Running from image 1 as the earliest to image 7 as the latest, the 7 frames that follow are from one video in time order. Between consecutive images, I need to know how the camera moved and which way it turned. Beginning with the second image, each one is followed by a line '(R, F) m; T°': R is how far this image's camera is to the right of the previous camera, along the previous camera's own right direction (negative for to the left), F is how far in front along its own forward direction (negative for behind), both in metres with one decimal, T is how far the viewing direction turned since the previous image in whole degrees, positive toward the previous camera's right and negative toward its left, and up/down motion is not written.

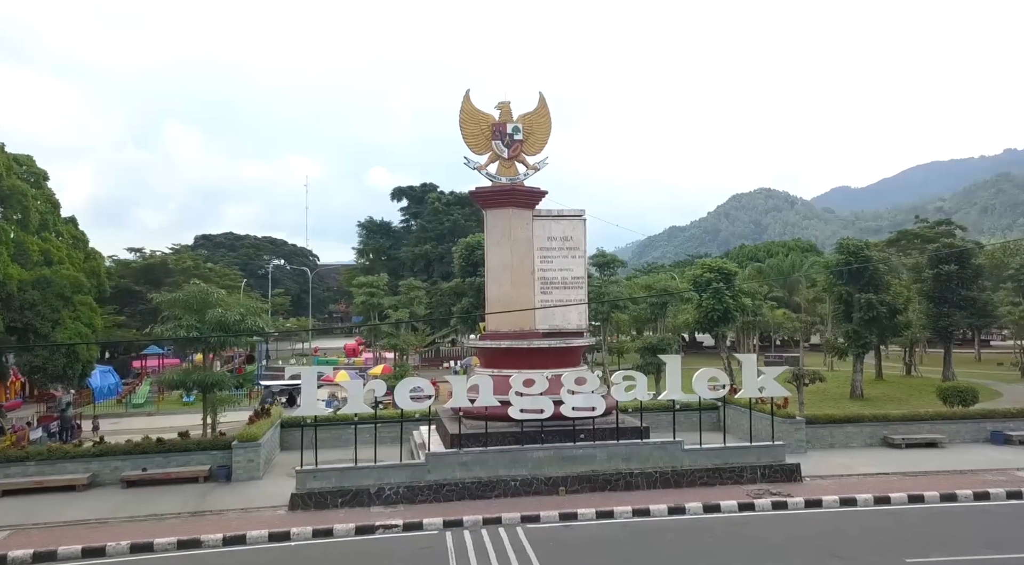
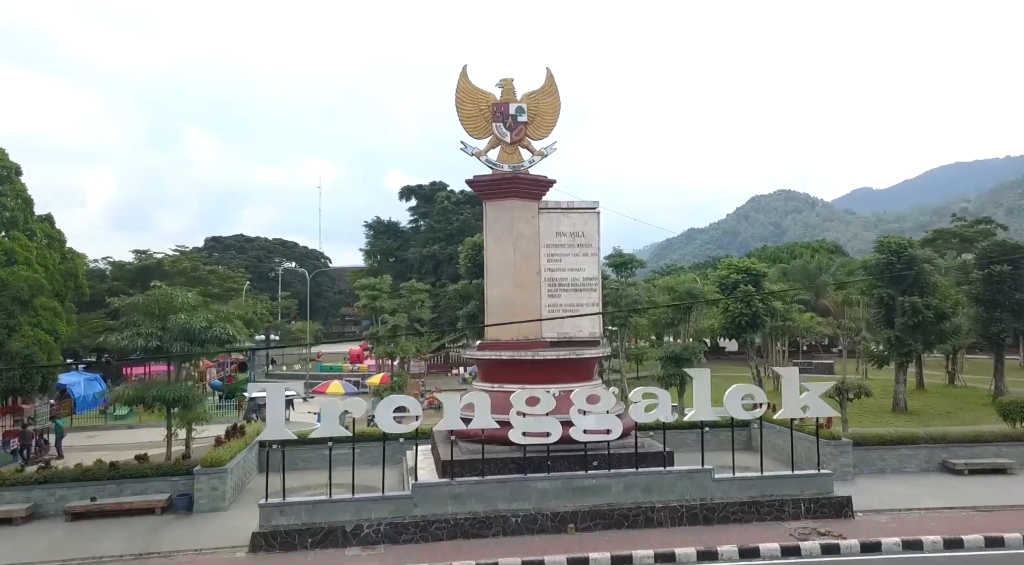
(+0.3, +2.4) m; -1°
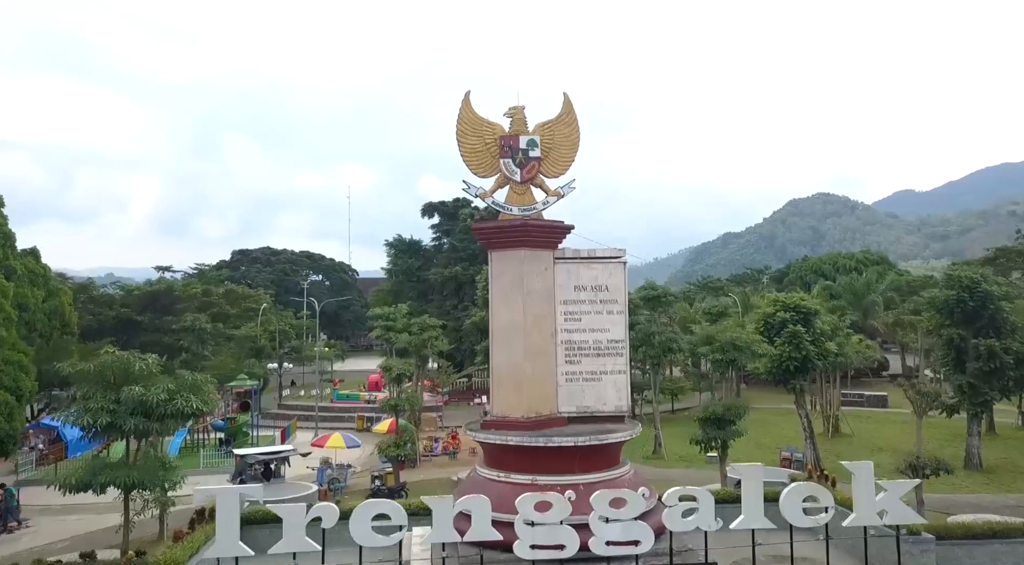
(+0.5, +2.7) m; -3°
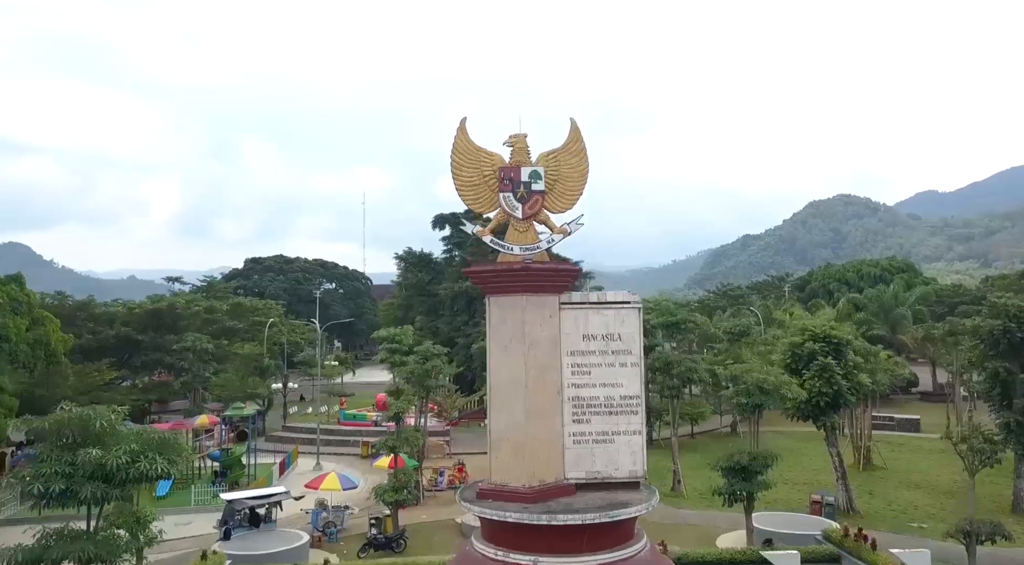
(+0.3, +1.6) m; -1°
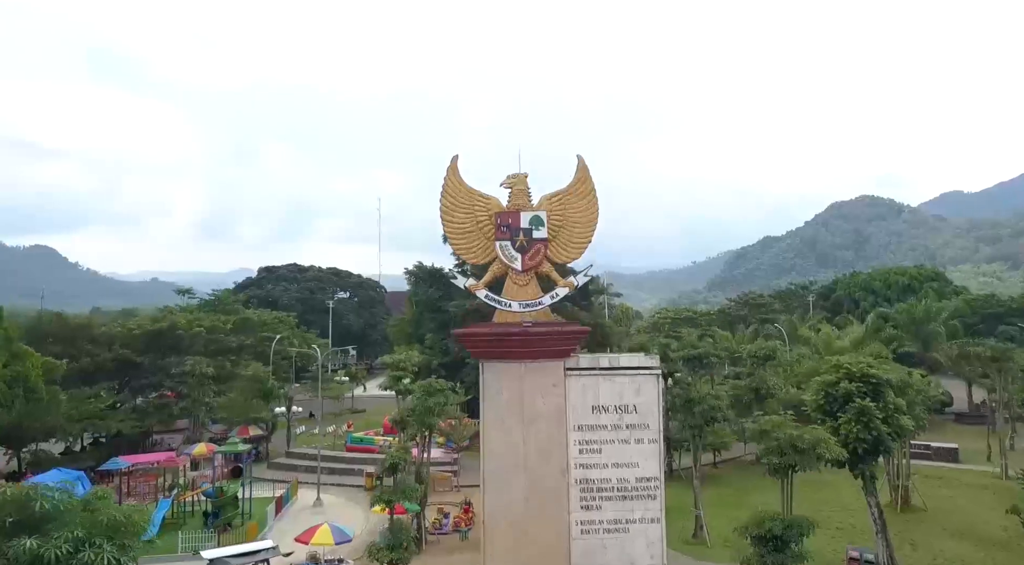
(+0.3, +1.8) m; -1°
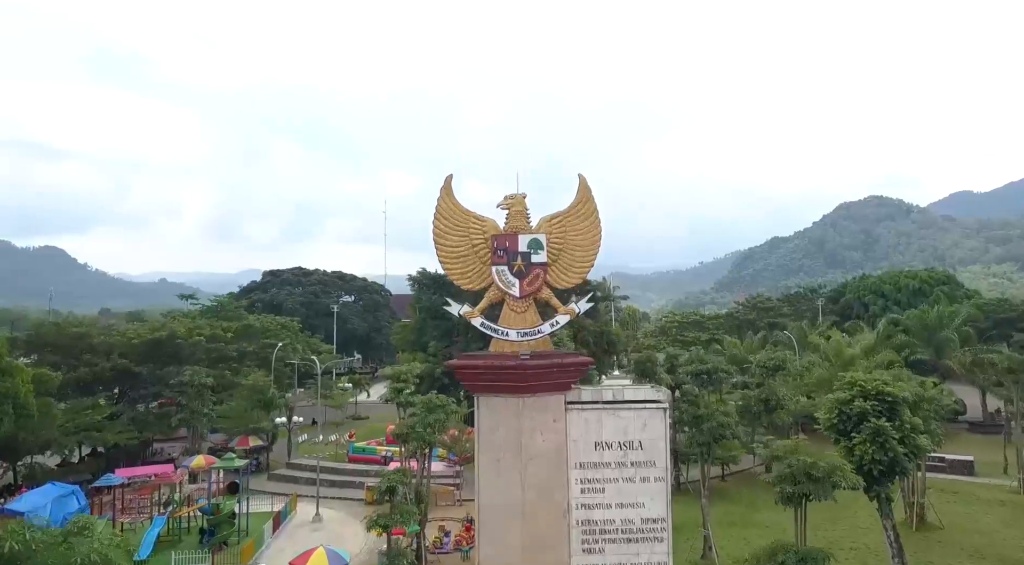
(+0.1, +0.7) m; -1°
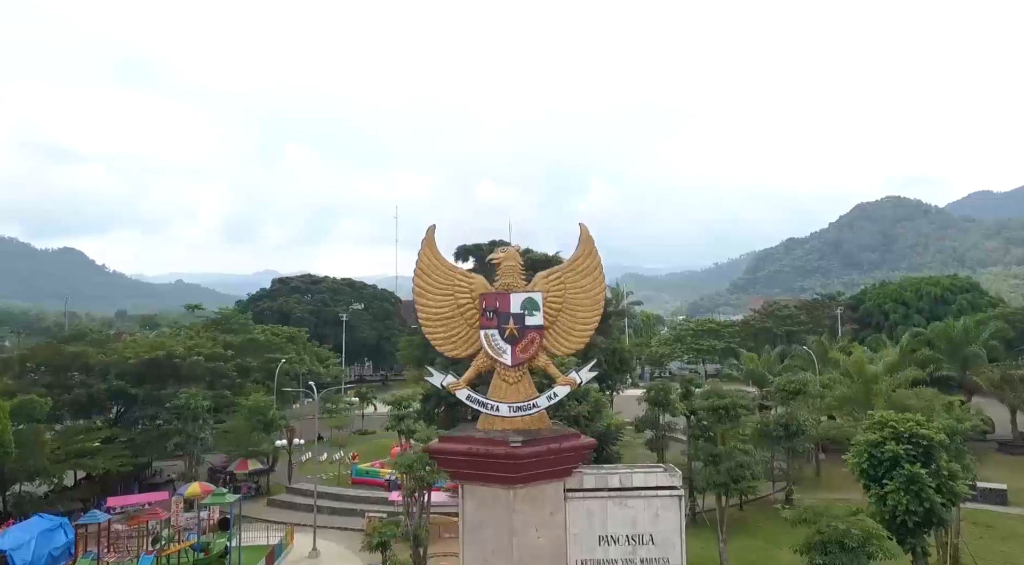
(+0.3, +1.5) m; -1°
